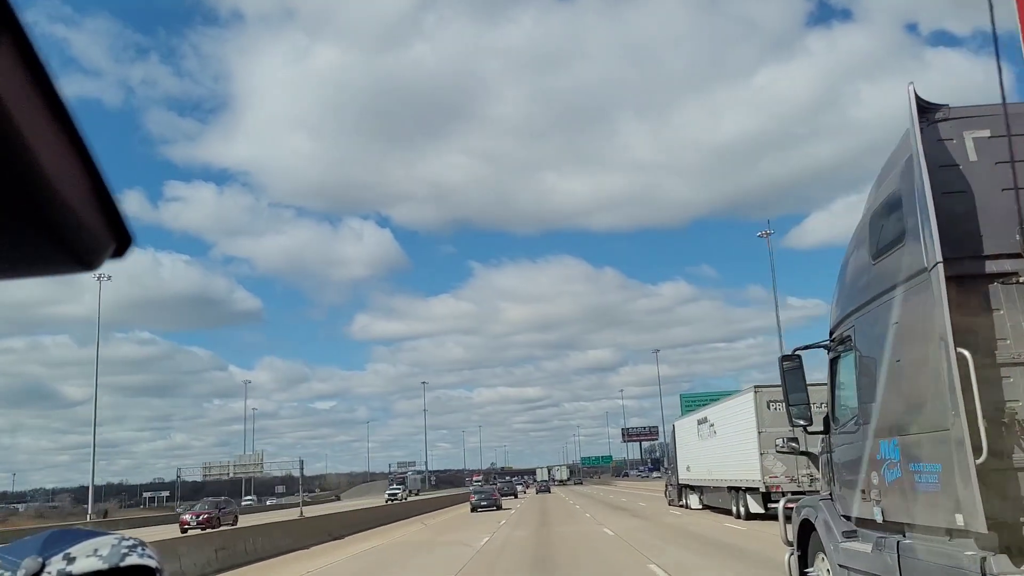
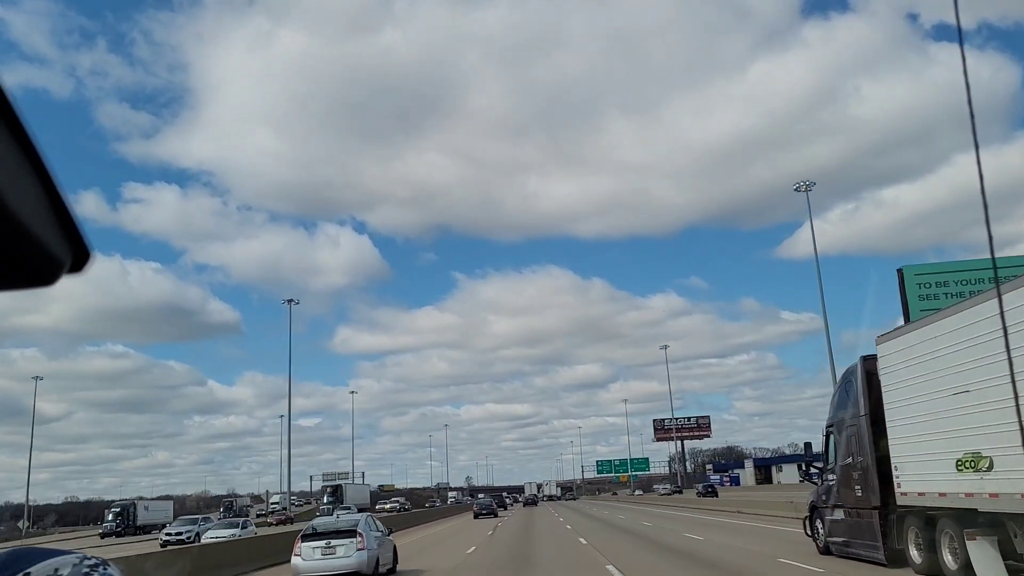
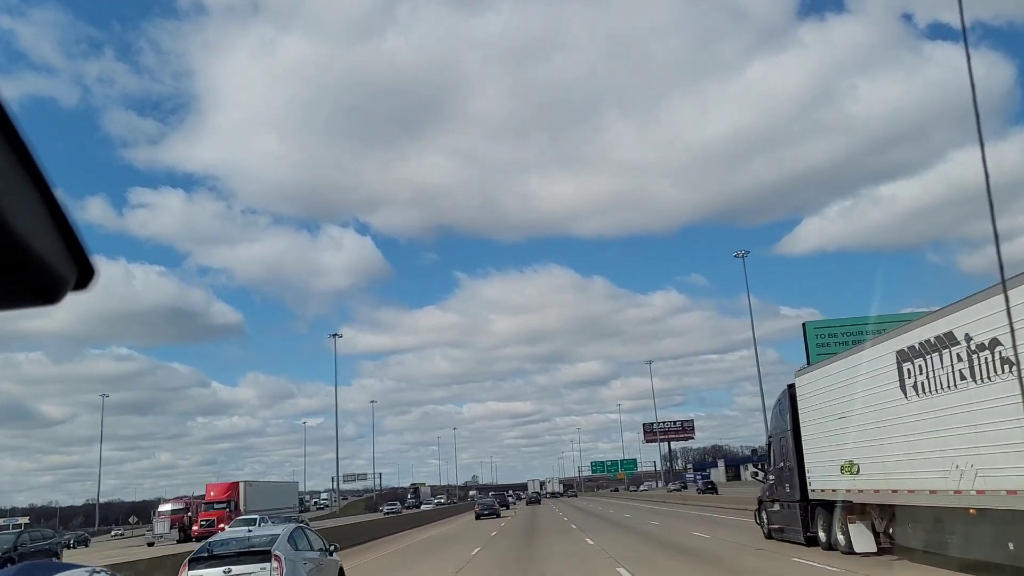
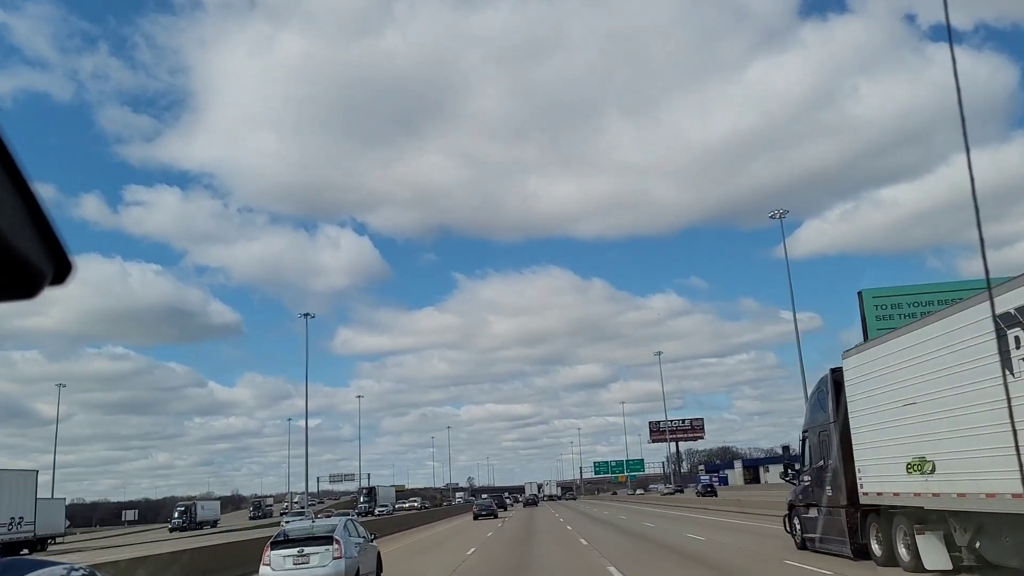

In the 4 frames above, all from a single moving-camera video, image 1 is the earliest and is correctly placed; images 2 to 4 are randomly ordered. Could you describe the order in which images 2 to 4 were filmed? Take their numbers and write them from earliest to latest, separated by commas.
3, 4, 2
